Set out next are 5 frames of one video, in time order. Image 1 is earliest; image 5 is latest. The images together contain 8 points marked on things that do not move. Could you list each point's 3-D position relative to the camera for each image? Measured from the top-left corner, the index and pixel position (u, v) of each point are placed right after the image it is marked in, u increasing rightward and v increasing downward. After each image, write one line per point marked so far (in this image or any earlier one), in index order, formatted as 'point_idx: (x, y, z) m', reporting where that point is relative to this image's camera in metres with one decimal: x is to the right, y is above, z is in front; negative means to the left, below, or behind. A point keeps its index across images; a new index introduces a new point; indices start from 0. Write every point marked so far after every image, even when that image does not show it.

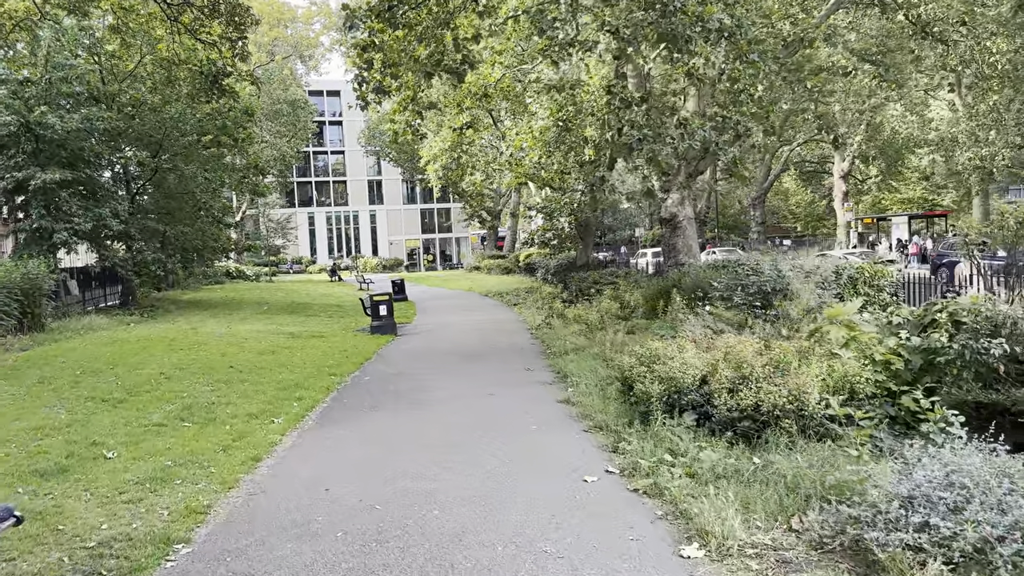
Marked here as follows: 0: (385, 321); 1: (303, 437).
0: (-2.6, -0.7, +16.4) m
1: (-1.8, -1.3, +7.1) m
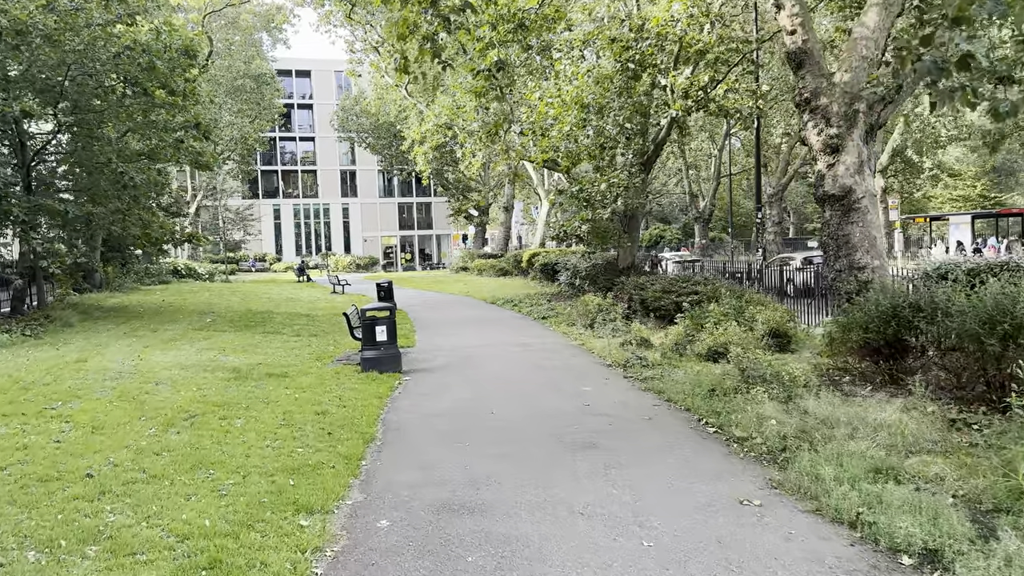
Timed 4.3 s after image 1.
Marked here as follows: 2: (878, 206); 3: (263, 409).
0: (-1.7, -0.8, +10.5) m
1: (-0.5, -1.5, +1.2) m
2: (+4.4, +1.0, +9.9) m
3: (-2.4, -1.2, +7.9) m
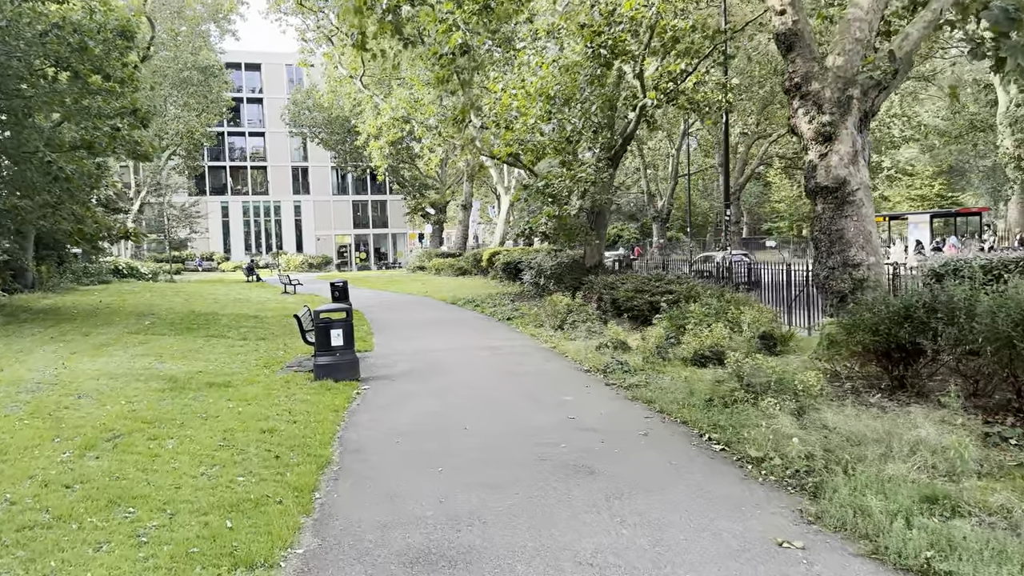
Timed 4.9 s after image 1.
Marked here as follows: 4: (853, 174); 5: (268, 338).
0: (-2.0, -0.8, +9.5) m
1: (-0.4, -1.5, +0.3) m
2: (+4.1, +1.0, +9.2) m
3: (-2.7, -1.2, +6.9) m
4: (+3.8, +1.3, +9.1) m
5: (-4.2, -0.9, +14.0) m
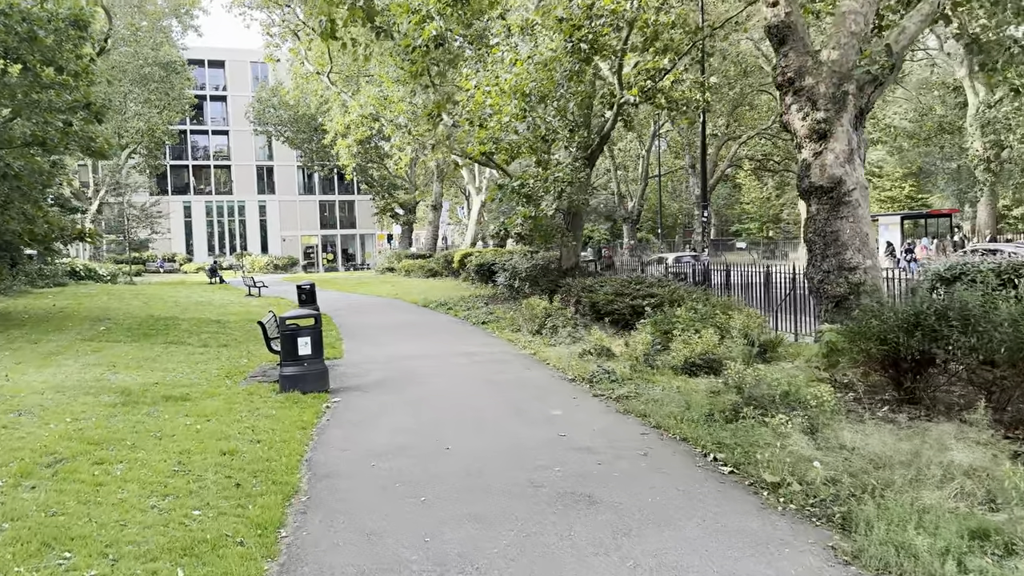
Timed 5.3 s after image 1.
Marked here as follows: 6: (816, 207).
0: (-2.3, -0.9, +8.9) m
1: (-0.2, -1.5, -0.2) m
2: (+3.9, +1.0, +8.8) m
3: (-2.8, -1.2, +6.3) m
4: (+3.6, +1.2, +8.7) m
5: (-4.6, -0.9, +13.3) m
6: (+3.4, +0.9, +8.9) m
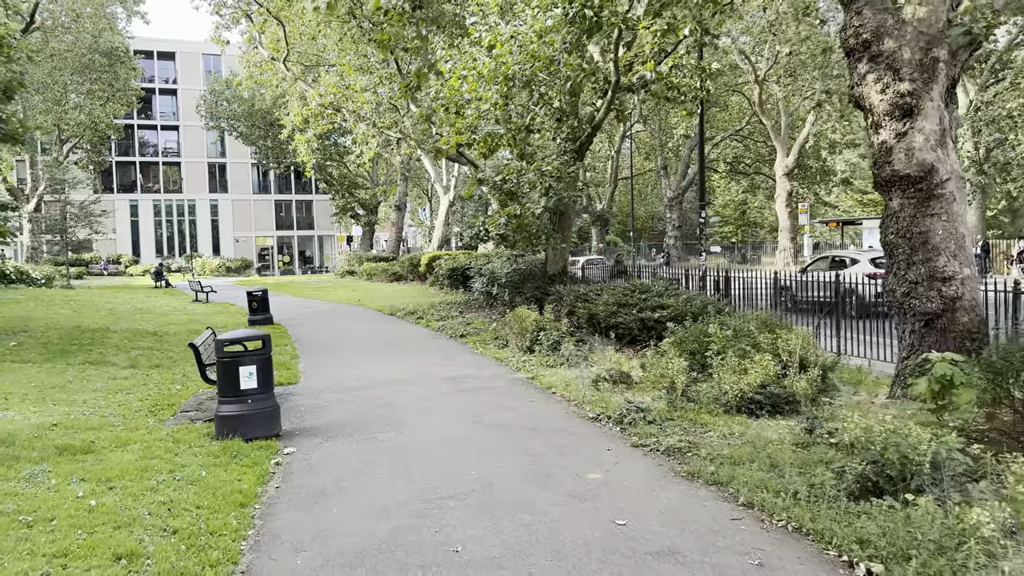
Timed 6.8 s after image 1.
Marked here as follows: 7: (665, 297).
0: (-2.2, -1.0, +6.8) m
1: (+0.3, -1.6, -2.2) m
2: (+3.9, +0.8, +7.1) m
3: (-2.6, -1.3, +4.2) m
4: (+3.7, +1.1, +6.9) m
5: (-4.7, -1.0, +11.1) m
6: (+3.4, +0.8, +7.2) m
7: (+2.2, -0.1, +11.7) m
